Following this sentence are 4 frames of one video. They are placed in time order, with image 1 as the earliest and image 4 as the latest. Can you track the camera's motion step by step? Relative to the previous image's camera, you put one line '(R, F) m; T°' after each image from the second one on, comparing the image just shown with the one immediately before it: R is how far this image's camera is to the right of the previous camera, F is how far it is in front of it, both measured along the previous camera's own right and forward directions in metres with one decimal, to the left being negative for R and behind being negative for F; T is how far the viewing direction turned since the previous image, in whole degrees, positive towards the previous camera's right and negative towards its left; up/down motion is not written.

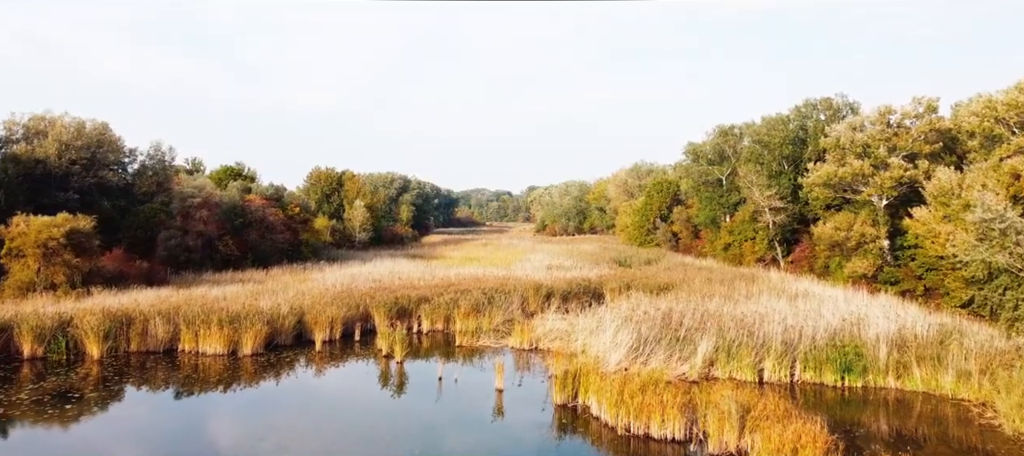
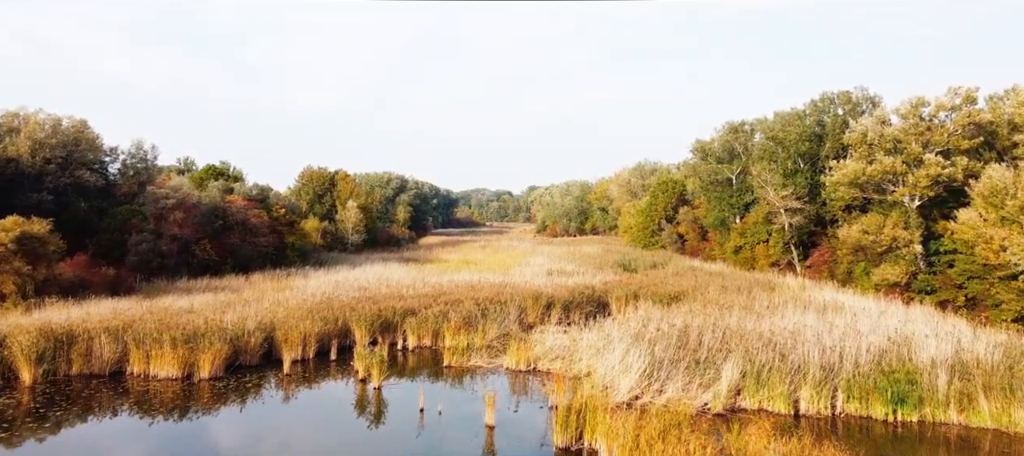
(+0.1, +1.9) m; 0°
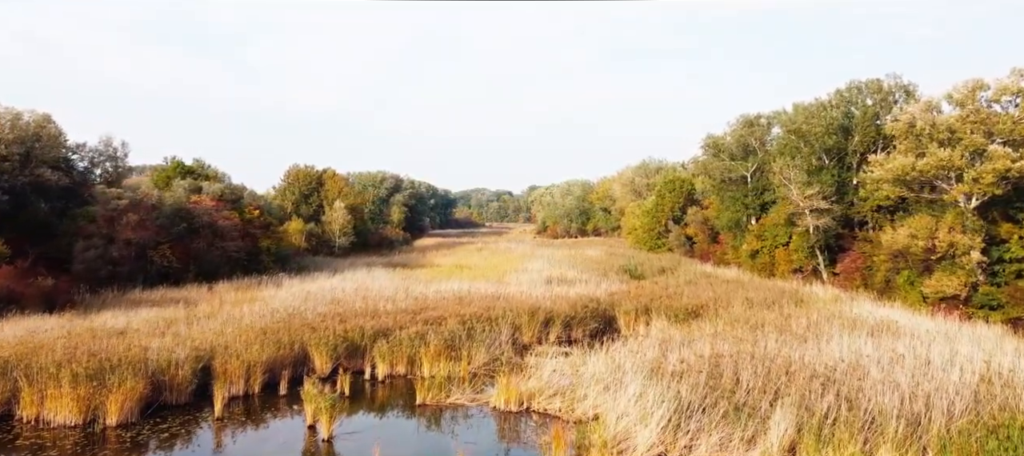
(+0.2, +2.8) m; 0°
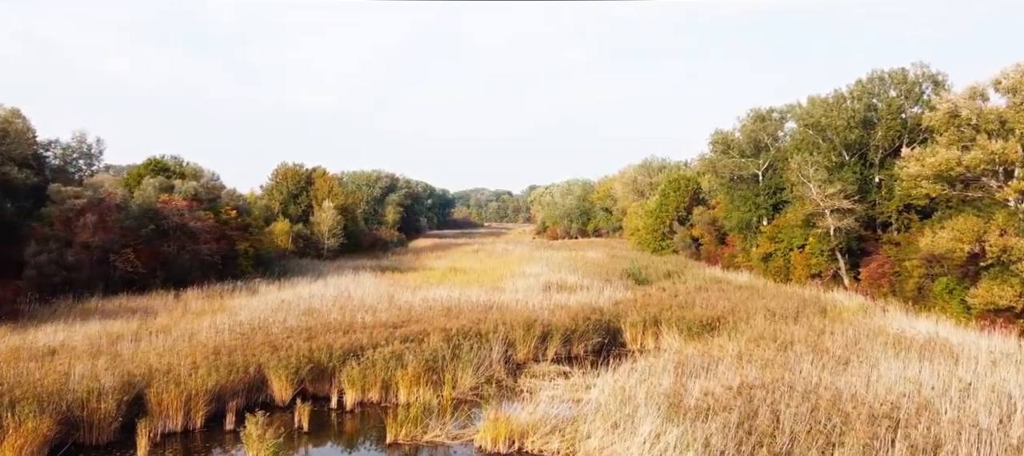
(+0.1, +2.0) m; 0°
